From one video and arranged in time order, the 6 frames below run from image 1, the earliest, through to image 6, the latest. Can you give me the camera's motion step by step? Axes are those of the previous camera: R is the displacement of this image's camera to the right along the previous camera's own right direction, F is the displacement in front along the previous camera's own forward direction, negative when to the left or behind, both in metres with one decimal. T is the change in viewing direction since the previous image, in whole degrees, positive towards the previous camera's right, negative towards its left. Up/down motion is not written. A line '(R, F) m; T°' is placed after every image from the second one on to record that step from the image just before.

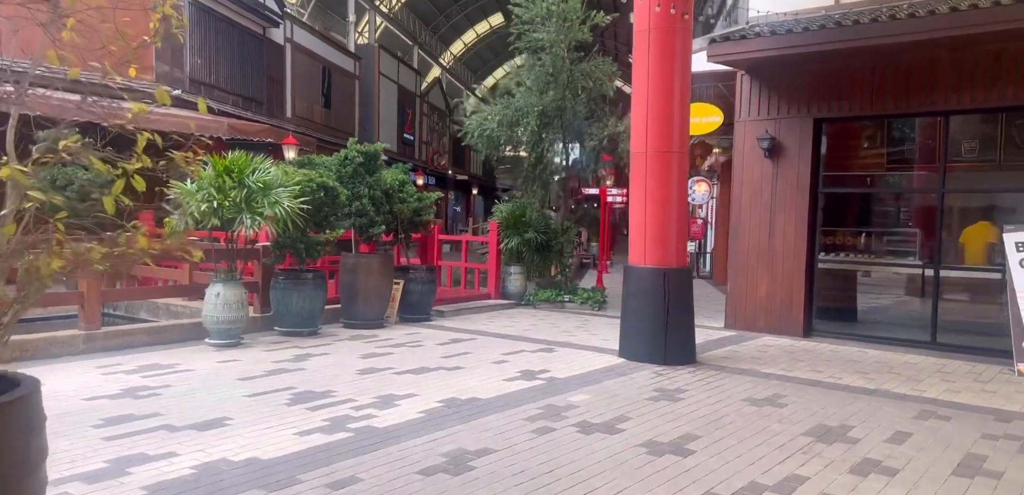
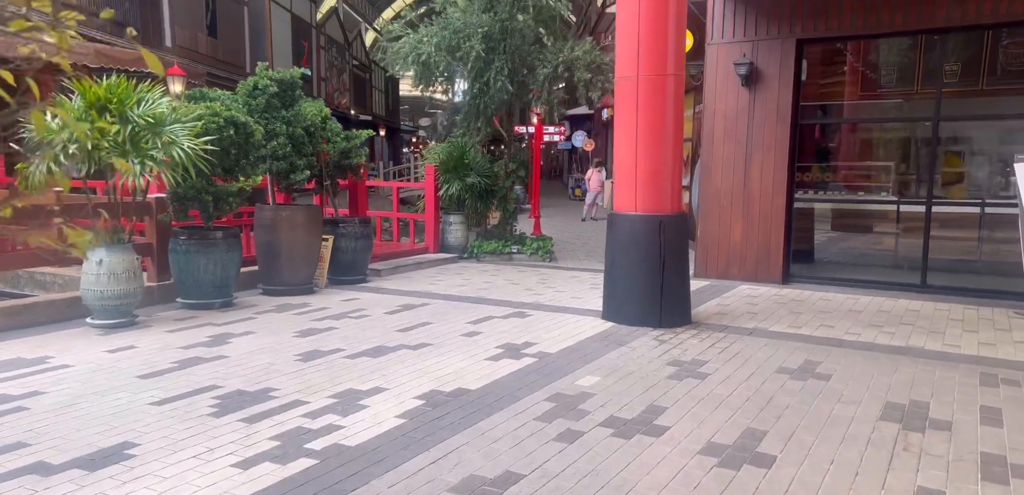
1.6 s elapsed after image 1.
(-0.5, +1.2) m; +8°
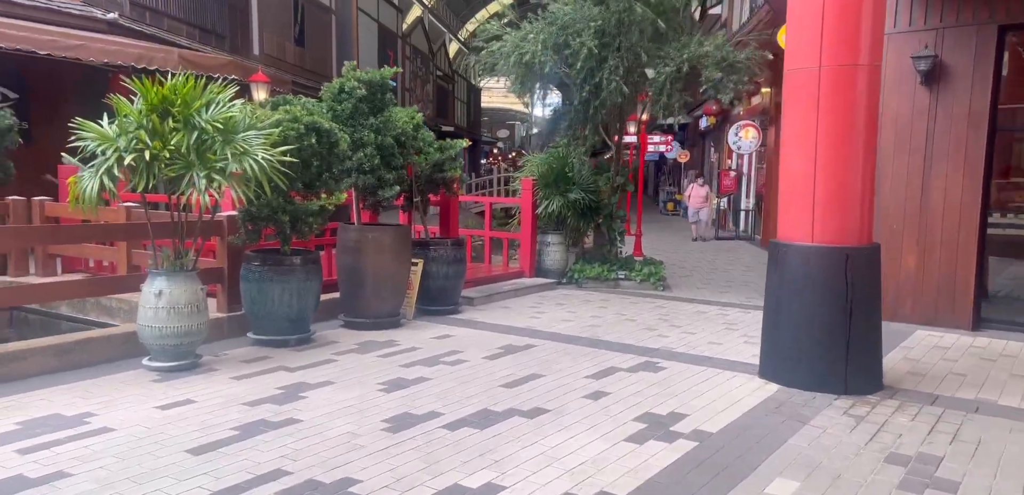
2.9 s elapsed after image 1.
(-0.4, +1.1) m; -6°
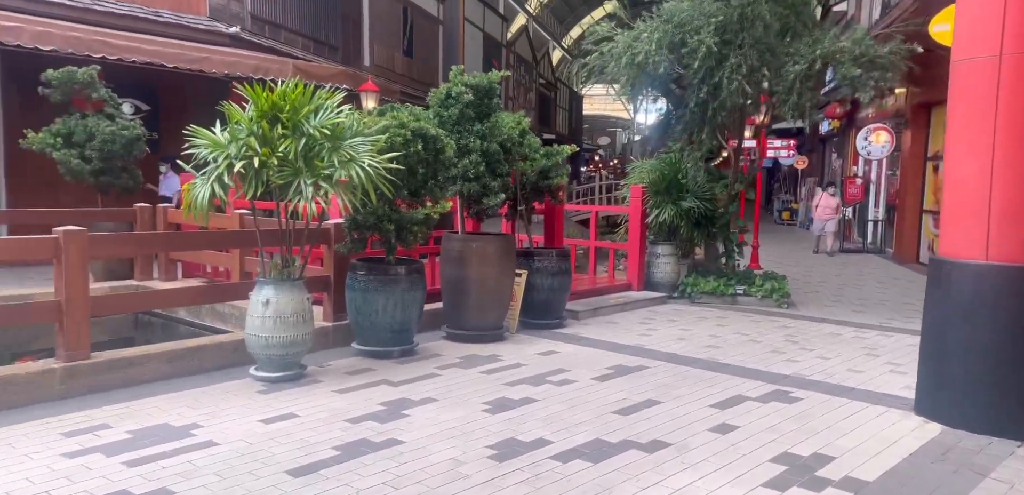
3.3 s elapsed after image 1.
(-0.1, +0.3) m; -7°
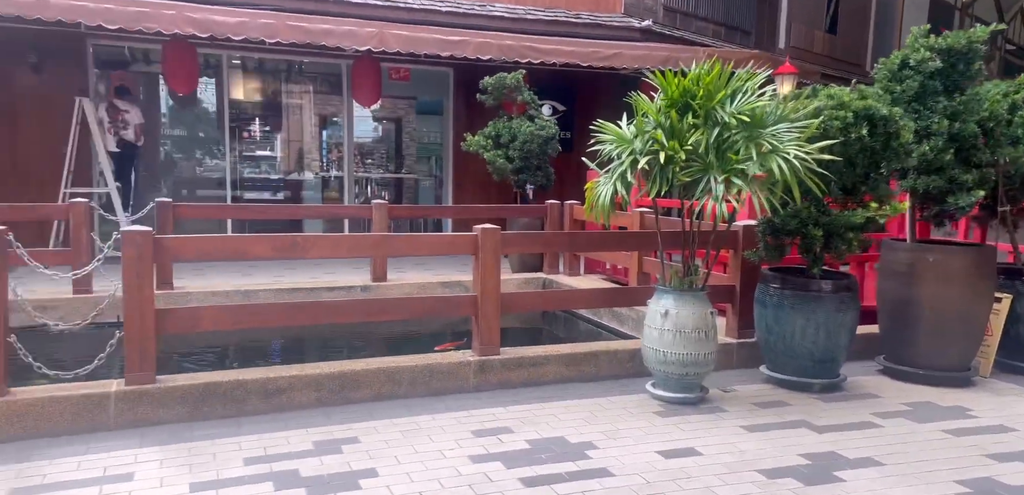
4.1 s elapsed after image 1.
(-0.4, +1.1) m; -29°
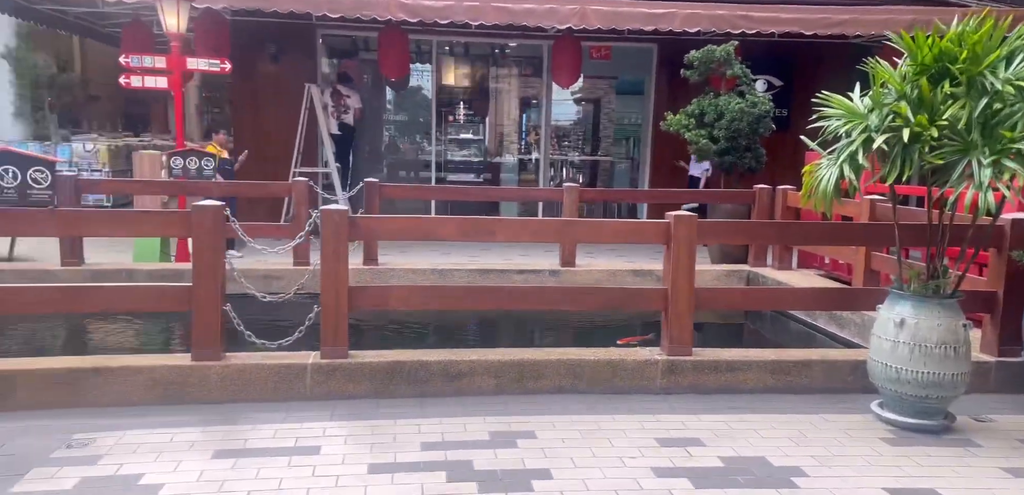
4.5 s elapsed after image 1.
(0.0, +0.7) m; -15°
